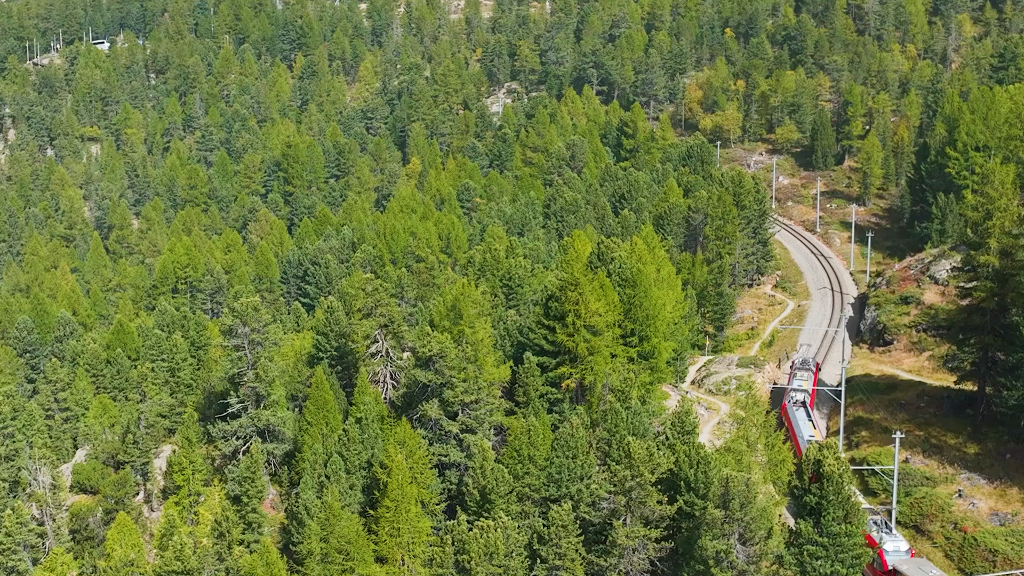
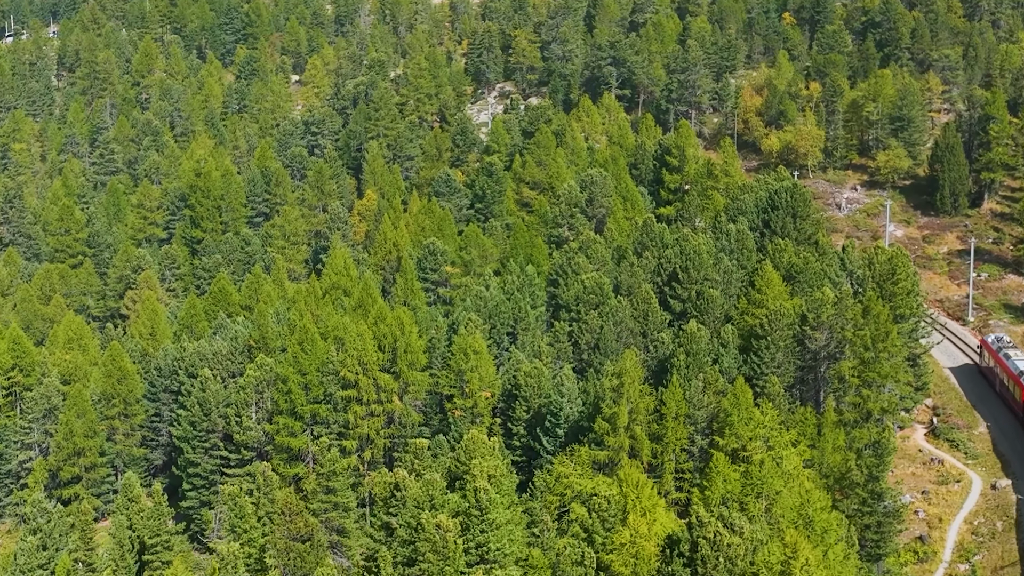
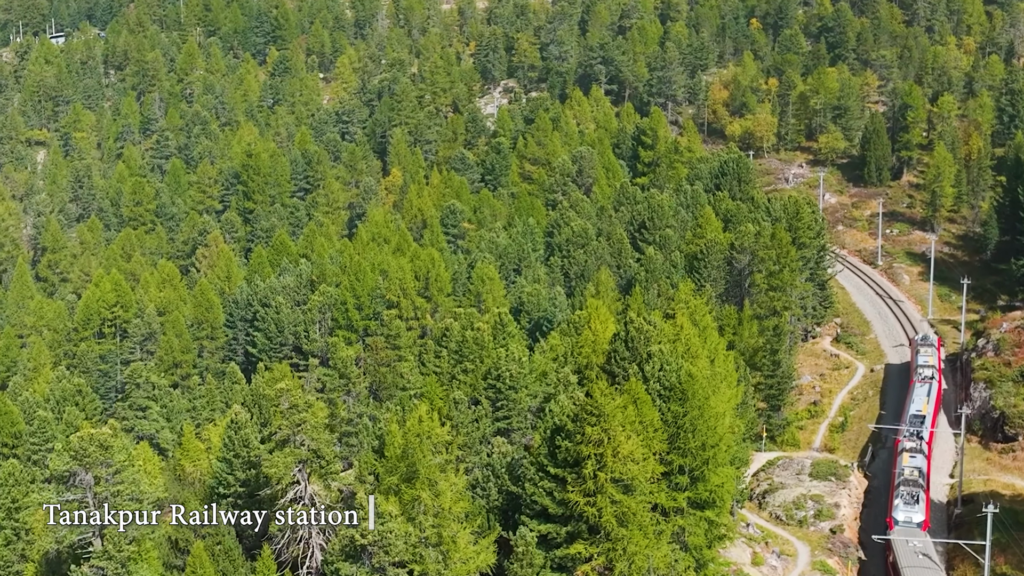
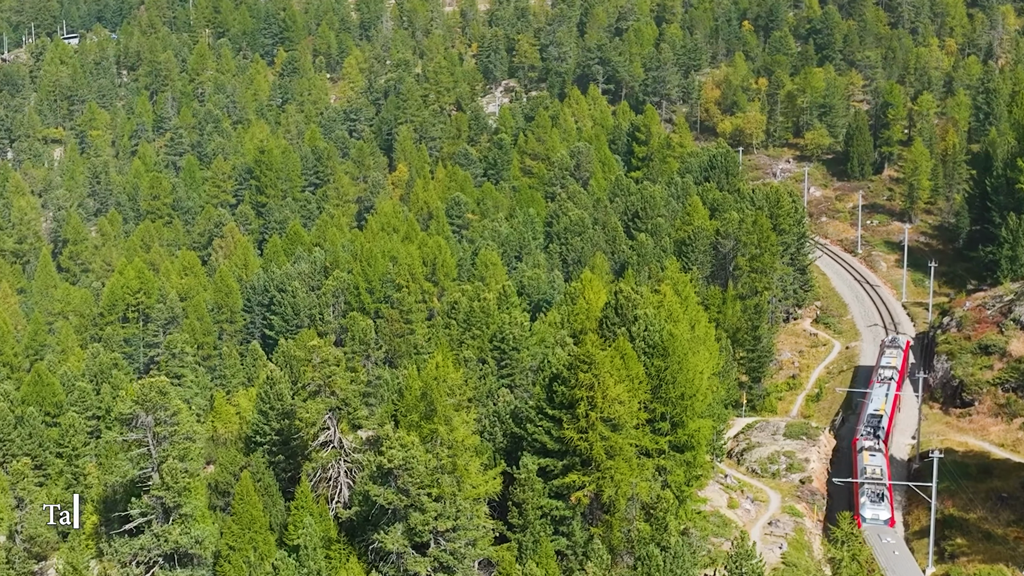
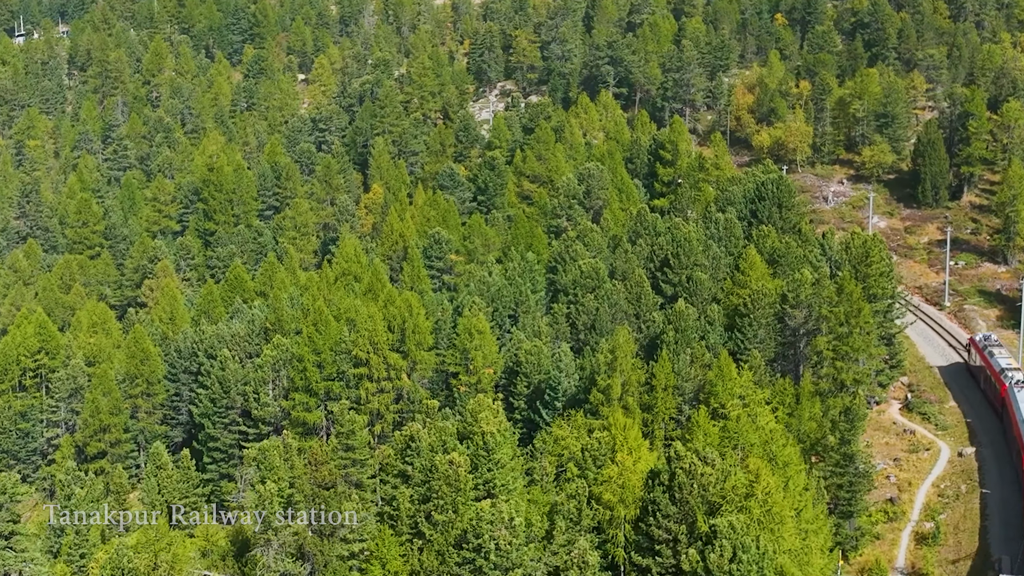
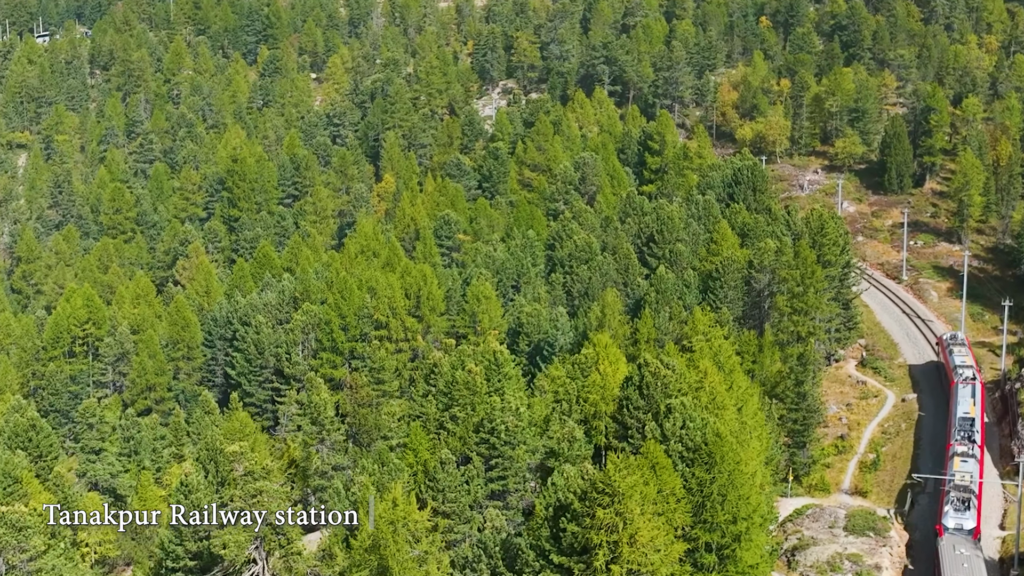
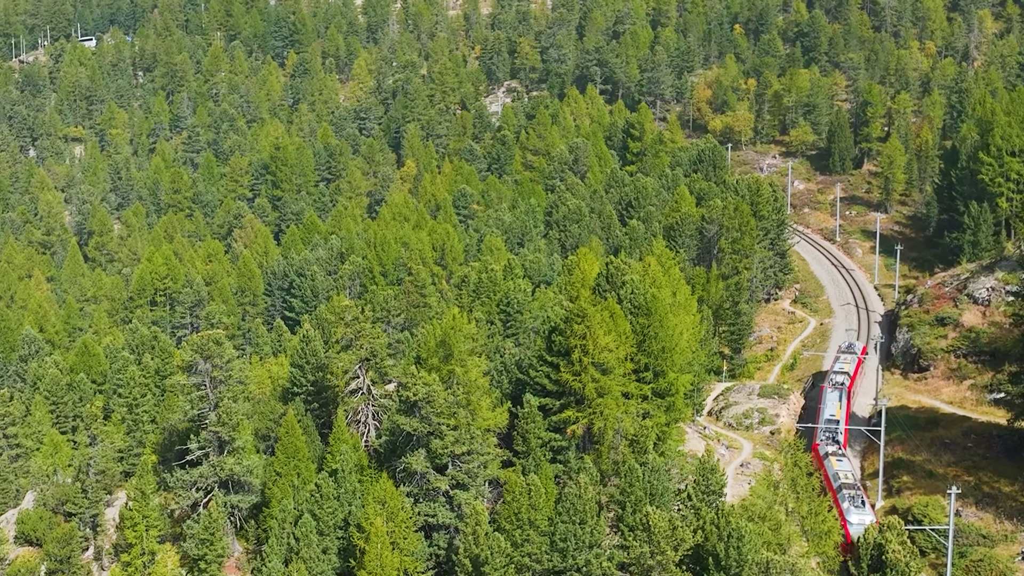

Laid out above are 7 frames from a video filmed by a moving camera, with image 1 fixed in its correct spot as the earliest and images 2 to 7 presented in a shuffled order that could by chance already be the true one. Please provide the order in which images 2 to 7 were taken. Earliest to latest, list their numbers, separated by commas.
7, 4, 3, 6, 5, 2
